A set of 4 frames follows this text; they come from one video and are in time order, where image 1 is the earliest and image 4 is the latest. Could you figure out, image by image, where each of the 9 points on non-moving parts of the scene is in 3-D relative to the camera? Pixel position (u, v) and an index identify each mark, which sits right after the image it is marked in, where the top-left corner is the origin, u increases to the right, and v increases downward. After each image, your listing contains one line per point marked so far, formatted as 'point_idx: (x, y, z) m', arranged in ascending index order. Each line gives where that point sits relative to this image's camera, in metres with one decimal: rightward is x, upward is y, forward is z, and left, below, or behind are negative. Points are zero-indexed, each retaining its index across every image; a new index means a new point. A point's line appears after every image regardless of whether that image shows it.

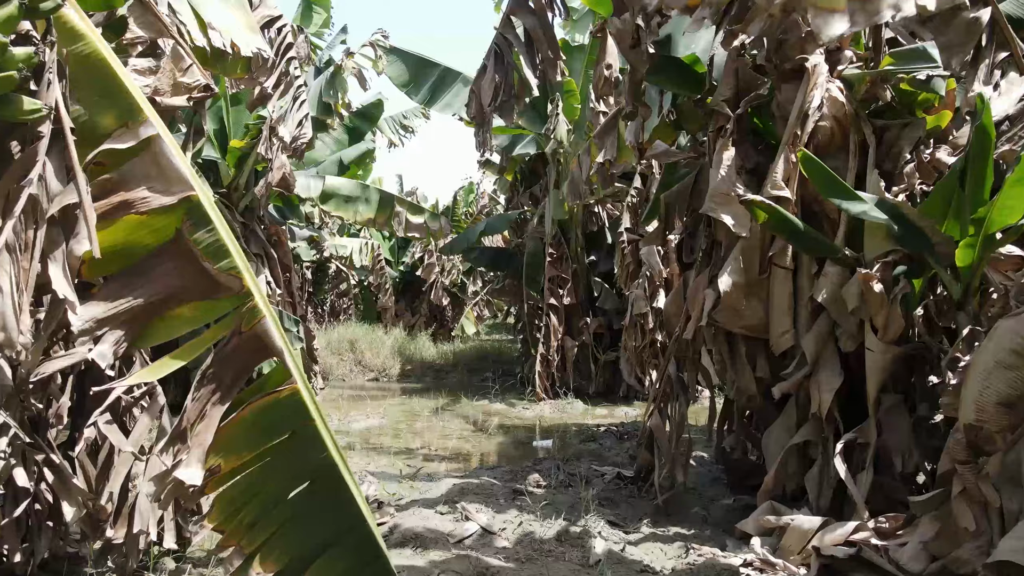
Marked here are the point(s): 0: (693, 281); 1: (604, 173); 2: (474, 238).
0: (+1.1, 0.0, +3.9) m
1: (+0.9, +1.1, +6.5) m
2: (-0.5, +0.7, +9.6) m
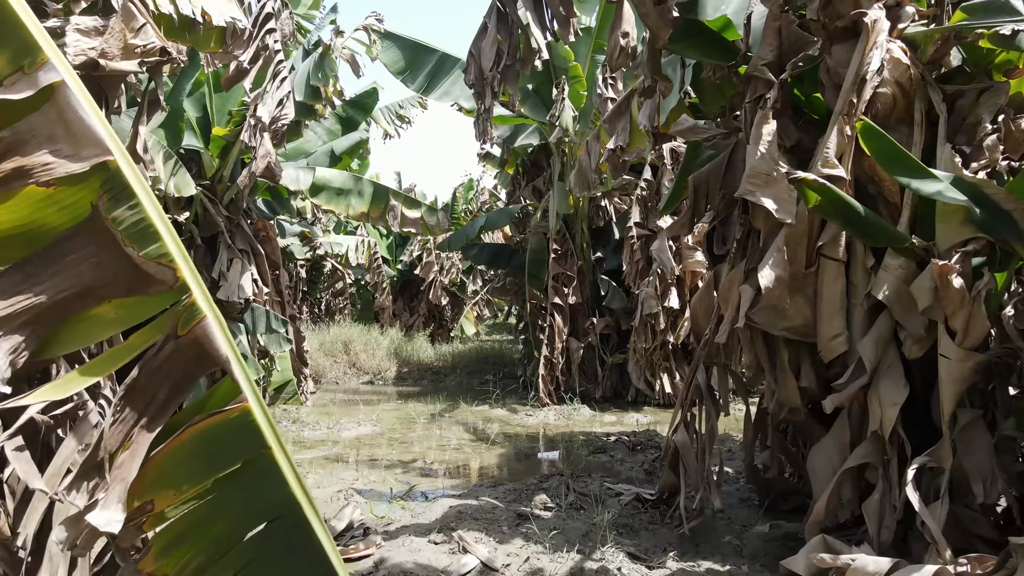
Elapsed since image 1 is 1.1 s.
0: (+1.1, +0.1, +3.4) m
1: (+0.9, +1.1, +5.9) m
2: (-0.5, +0.8, +9.1) m
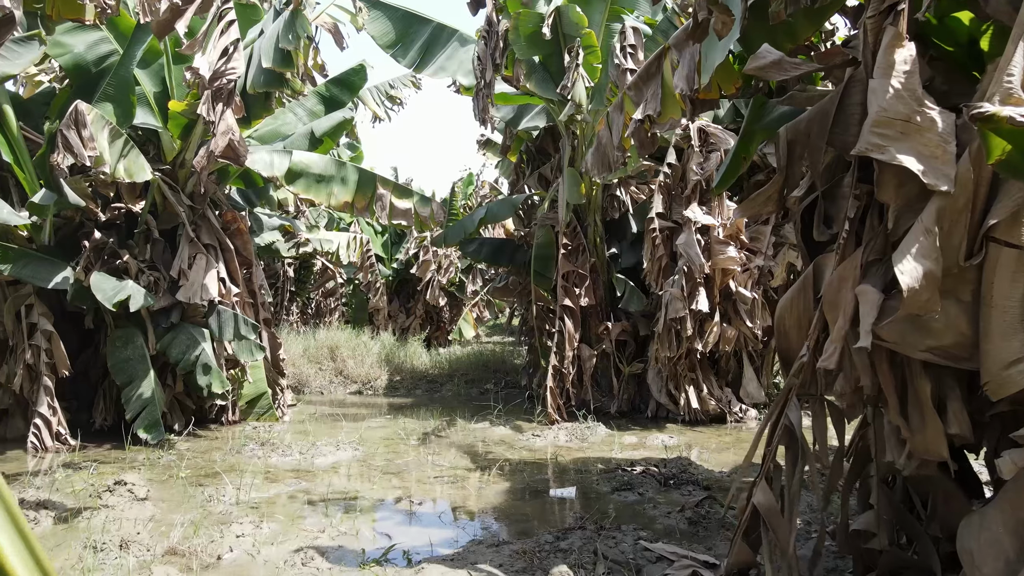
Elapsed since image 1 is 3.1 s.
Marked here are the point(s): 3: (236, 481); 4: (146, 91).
0: (+1.1, +0.1, +2.4) m
1: (+1.0, +1.1, +4.9) m
2: (-0.5, +0.8, +8.1) m
3: (-2.0, -1.4, +4.9) m
4: (-3.6, +1.9, +6.6) m
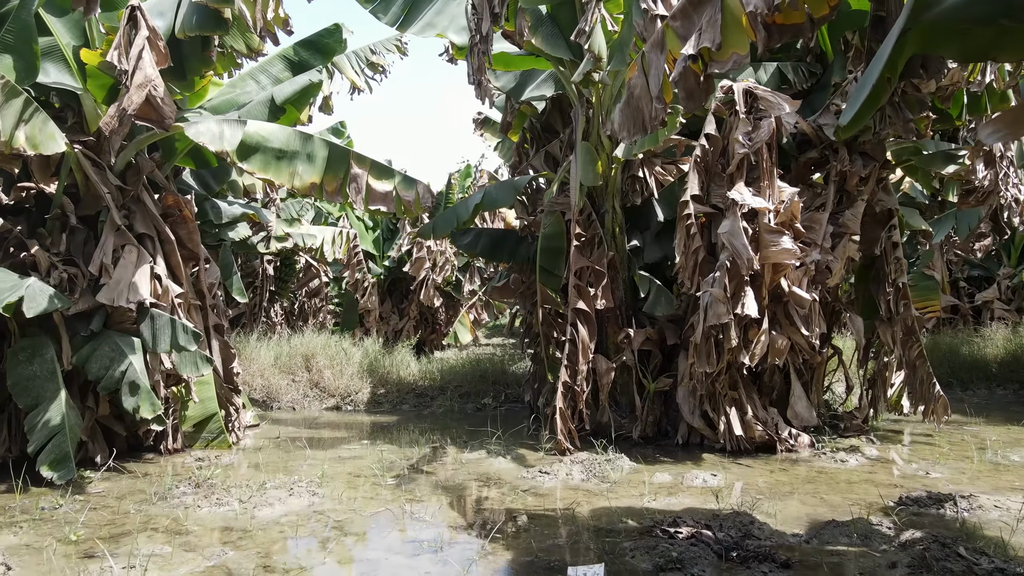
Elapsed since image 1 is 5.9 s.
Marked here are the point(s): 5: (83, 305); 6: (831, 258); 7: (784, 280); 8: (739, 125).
0: (+1.1, +0.1, +1.1) m
1: (+1.0, +1.1, +3.6) m
2: (-0.5, +0.8, +6.8) m
3: (-2.0, -1.4, +3.6) m
4: (-3.6, +1.9, +5.3) m
5: (-3.5, -0.1, +5.4) m
6: (+2.8, +0.3, +5.7) m
7: (+2.3, +0.1, +5.7) m
8: (+1.8, +1.3, +5.4) m
